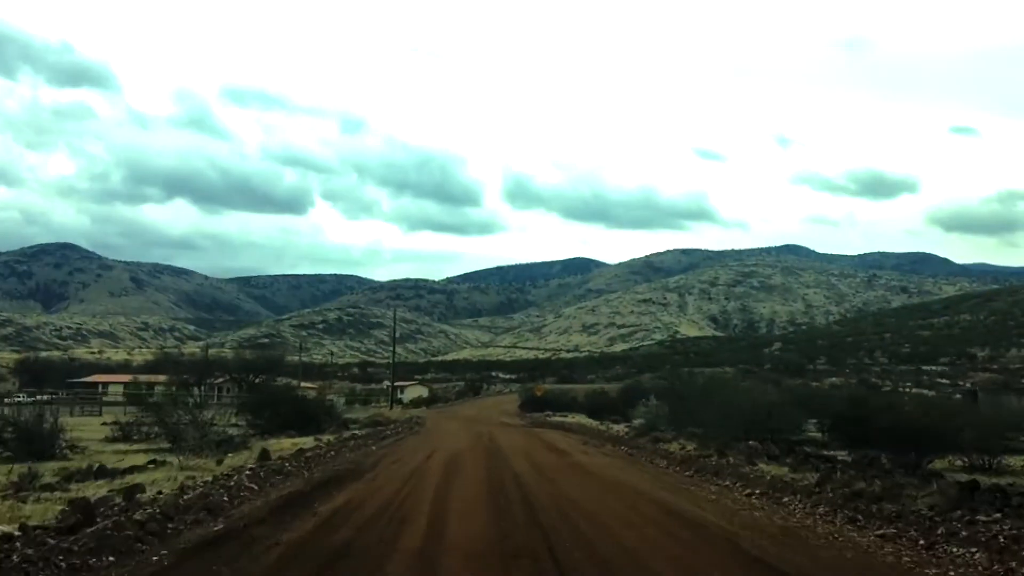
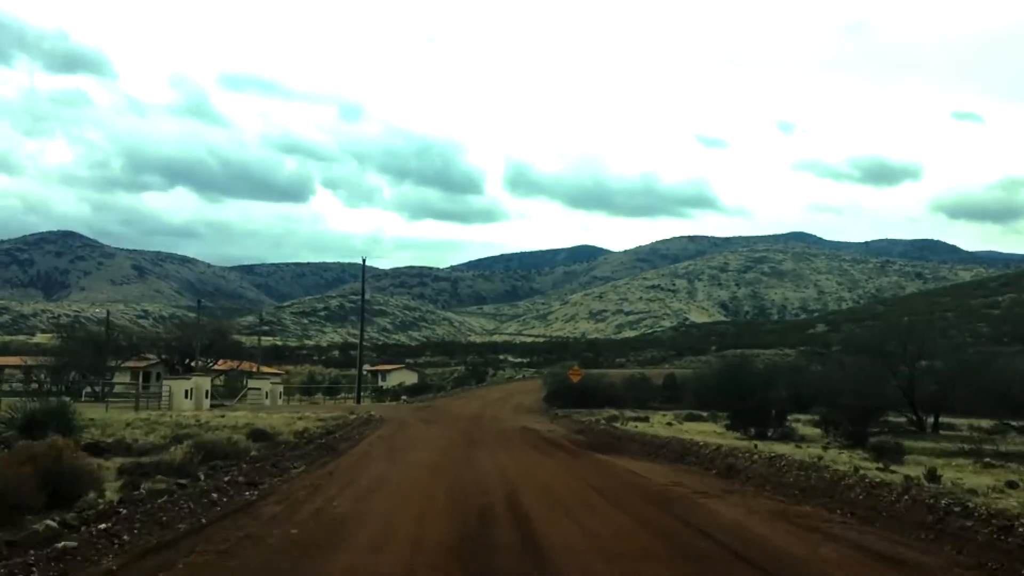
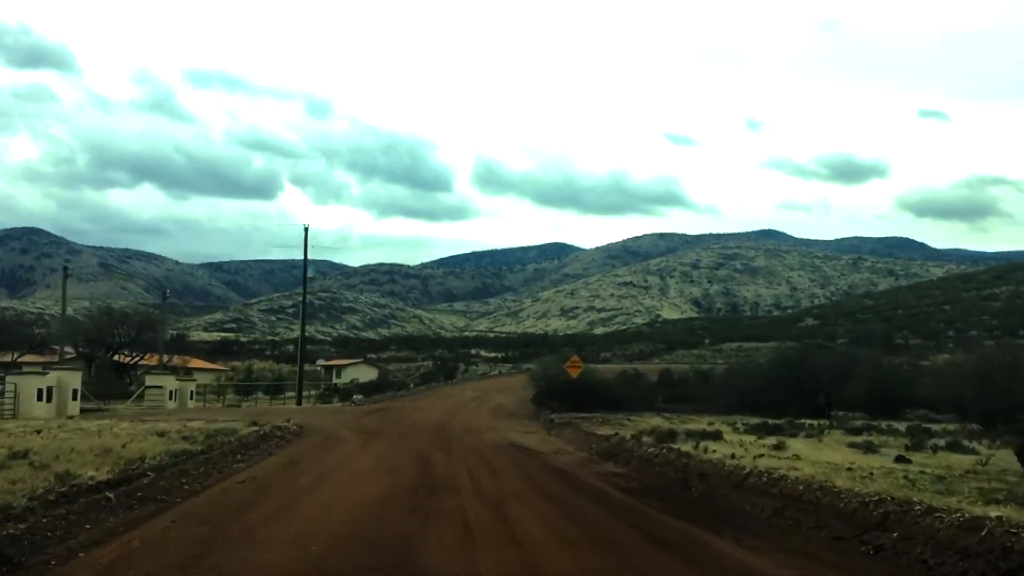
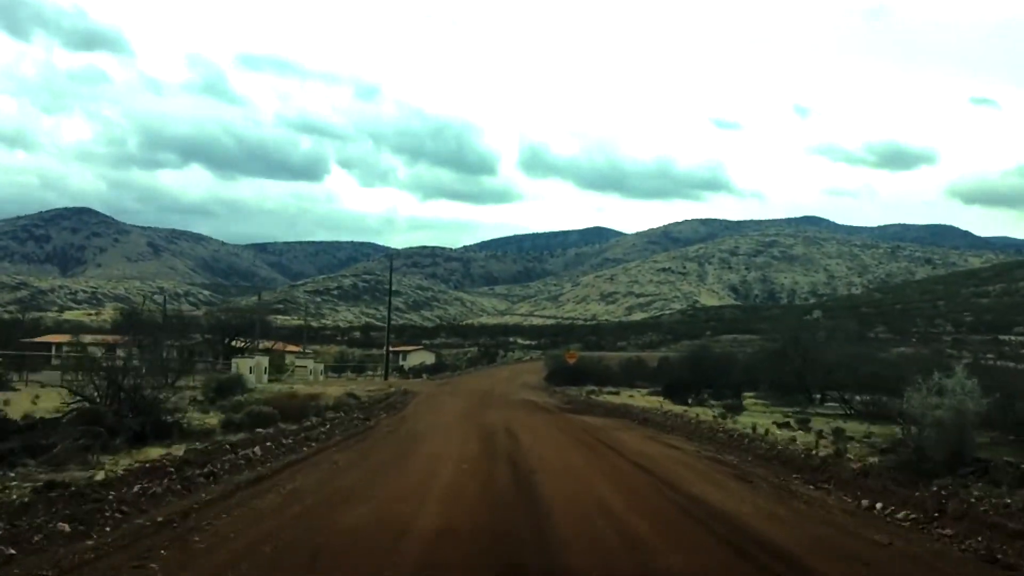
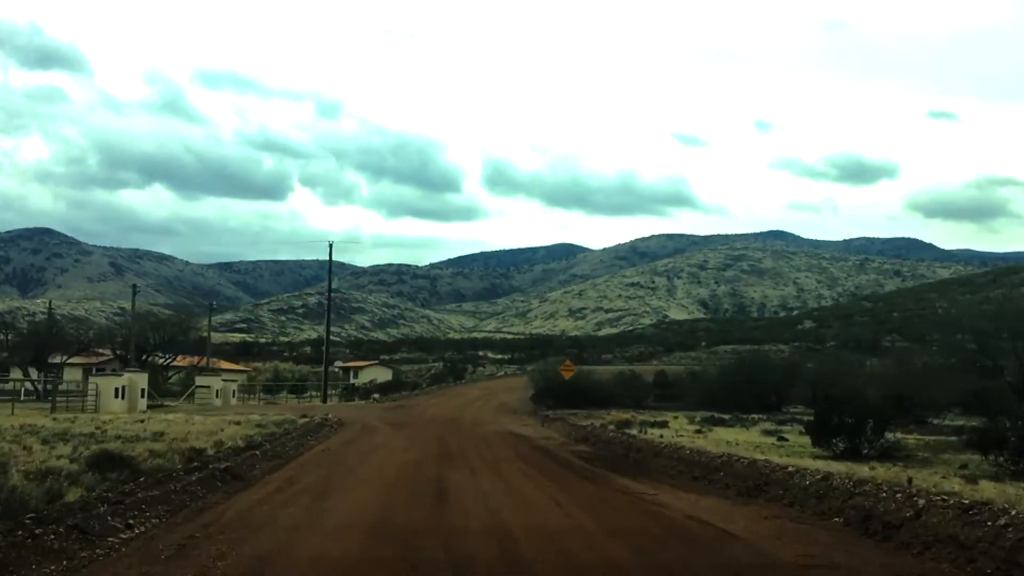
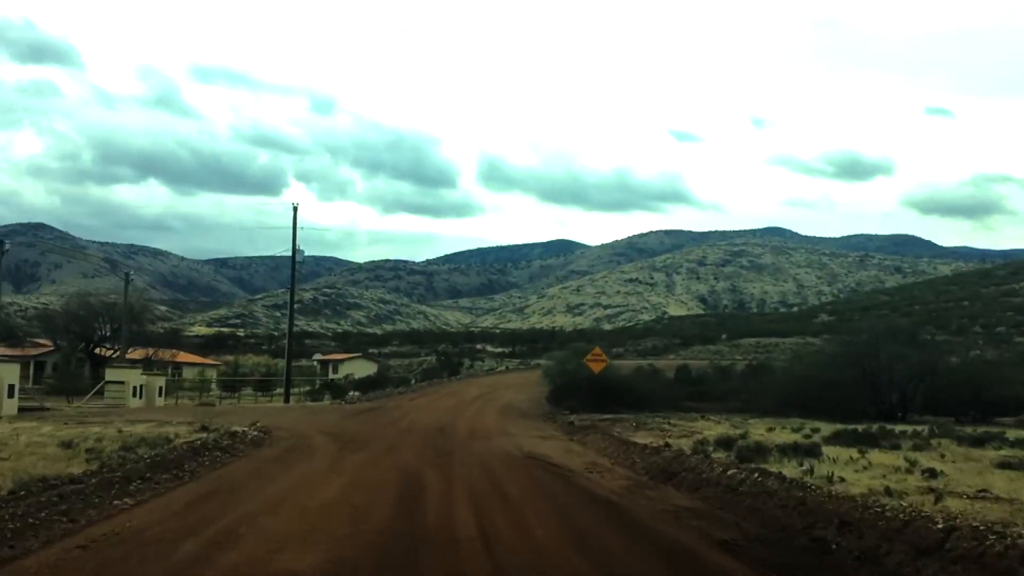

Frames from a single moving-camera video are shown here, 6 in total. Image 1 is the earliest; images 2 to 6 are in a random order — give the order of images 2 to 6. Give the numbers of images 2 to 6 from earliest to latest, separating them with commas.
4, 2, 5, 3, 6
